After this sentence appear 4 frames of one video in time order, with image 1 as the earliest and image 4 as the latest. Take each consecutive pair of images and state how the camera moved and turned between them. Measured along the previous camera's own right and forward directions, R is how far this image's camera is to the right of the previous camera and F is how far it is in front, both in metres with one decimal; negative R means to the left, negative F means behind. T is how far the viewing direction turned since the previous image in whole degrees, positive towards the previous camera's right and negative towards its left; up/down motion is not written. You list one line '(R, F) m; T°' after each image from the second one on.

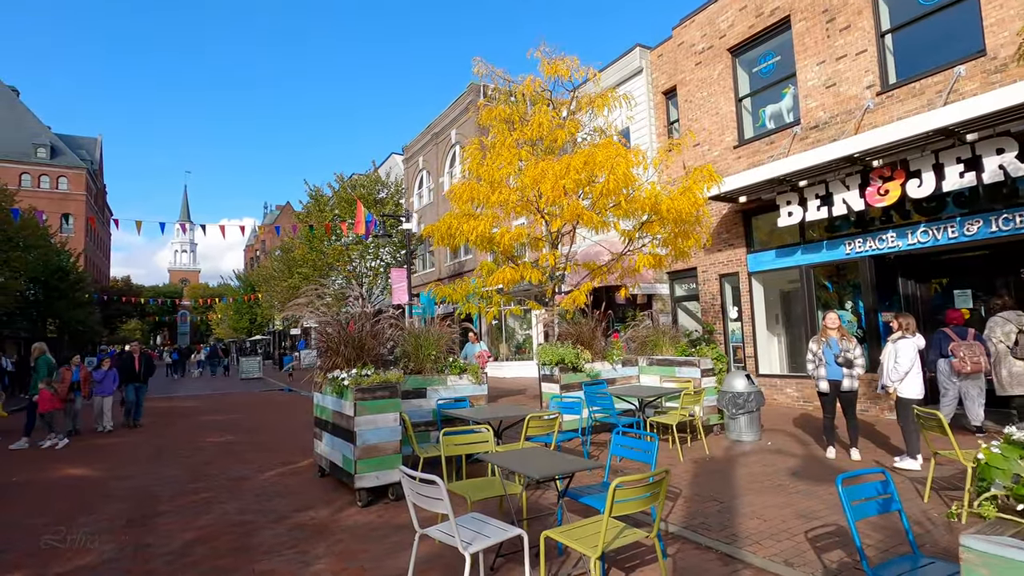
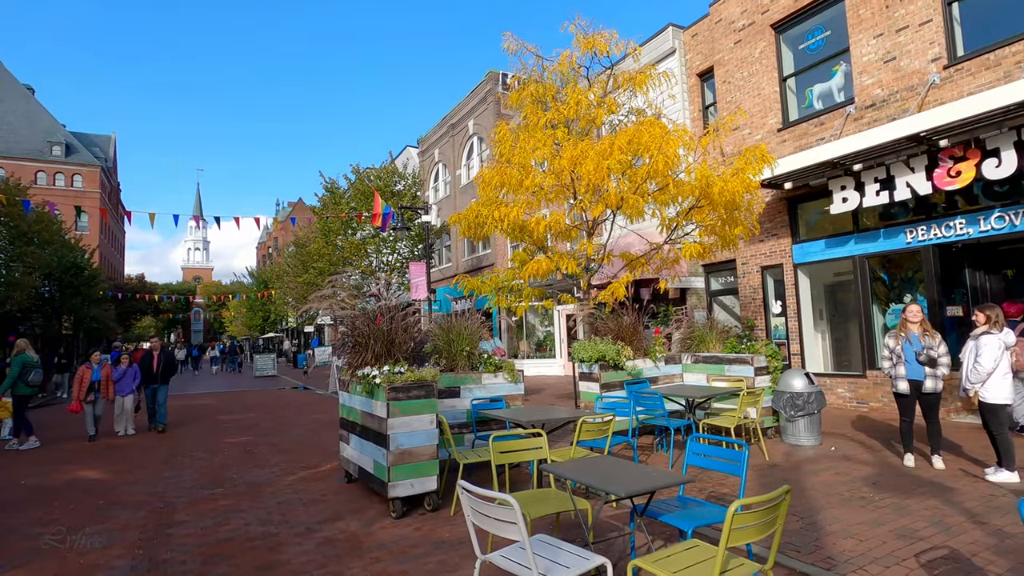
(-0.4, +0.7) m; -1°
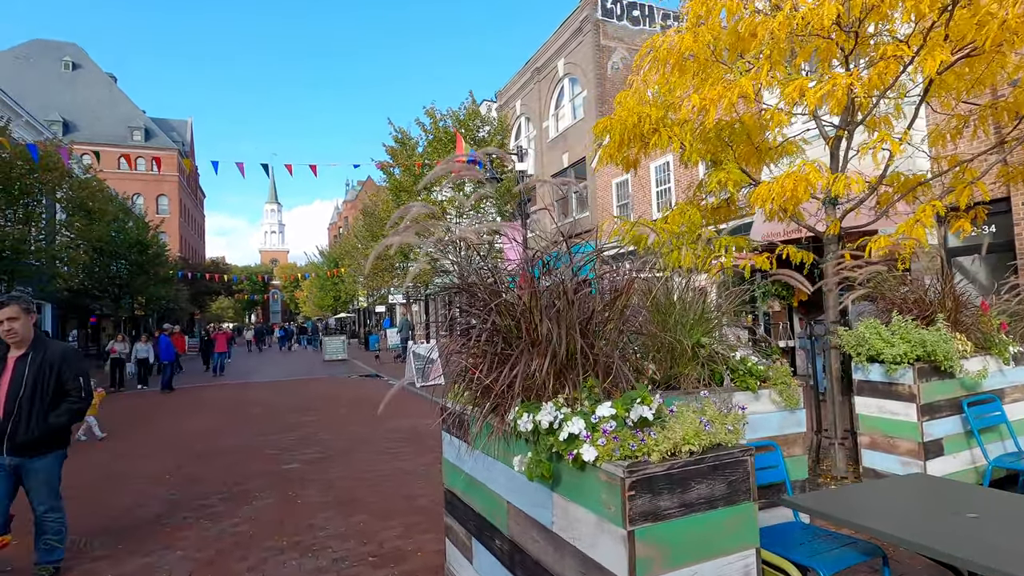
(-1.3, +3.6) m; -7°
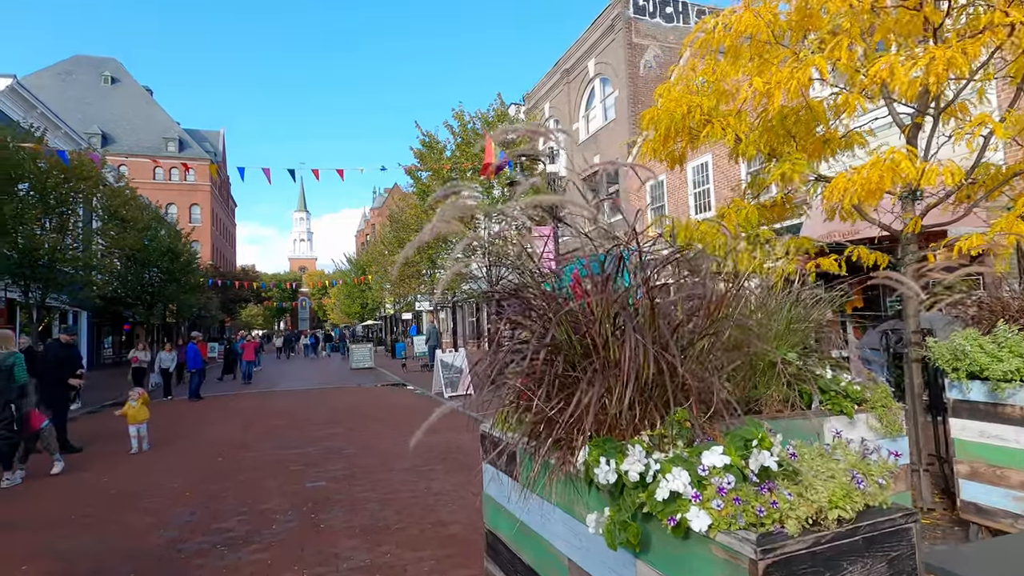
(-0.1, +0.5) m; -3°
